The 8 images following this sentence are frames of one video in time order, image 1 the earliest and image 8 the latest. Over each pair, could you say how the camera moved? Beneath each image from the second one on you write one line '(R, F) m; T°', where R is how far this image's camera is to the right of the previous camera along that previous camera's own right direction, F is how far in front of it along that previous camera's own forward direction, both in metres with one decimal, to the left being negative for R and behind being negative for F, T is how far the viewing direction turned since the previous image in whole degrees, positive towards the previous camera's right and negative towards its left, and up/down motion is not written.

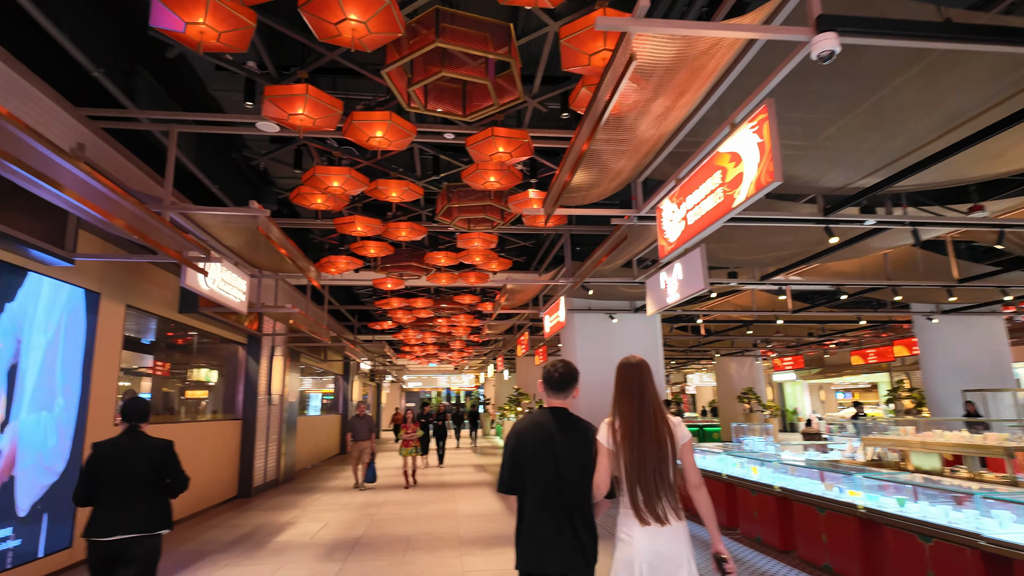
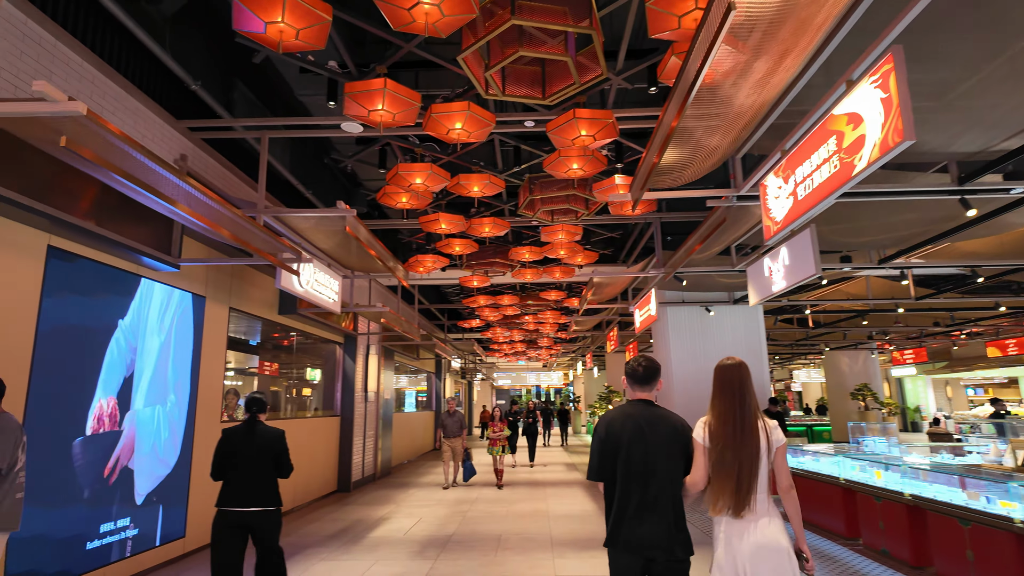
(0.0, +0.2) m; -9°
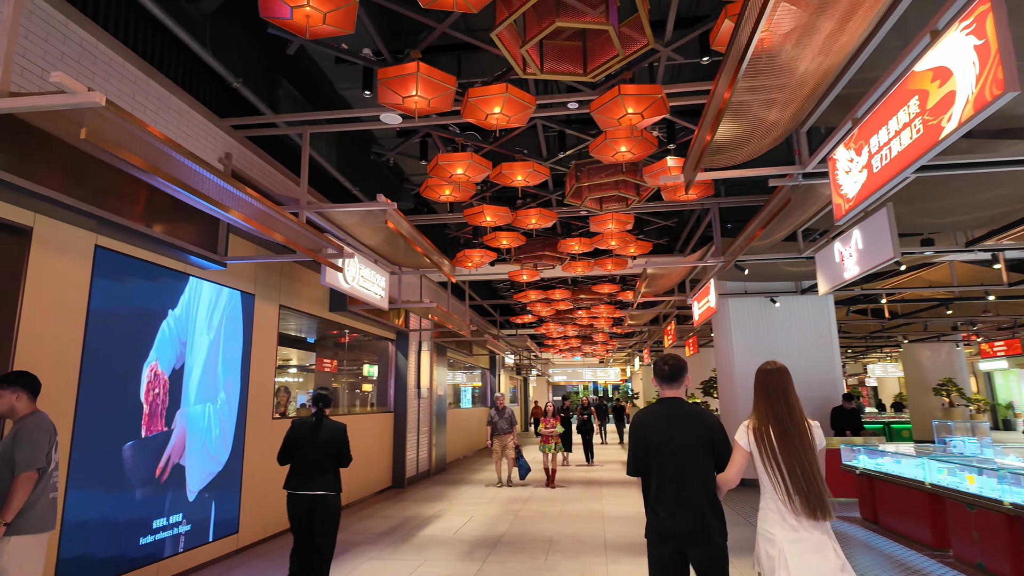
(+0.1, +0.2) m; -5°
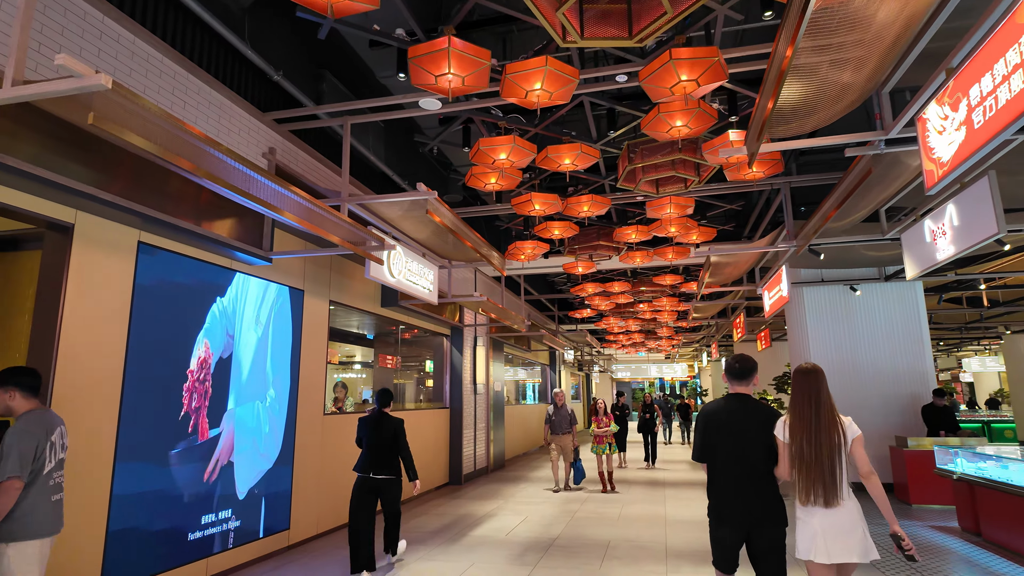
(+0.1, +0.3) m; -6°
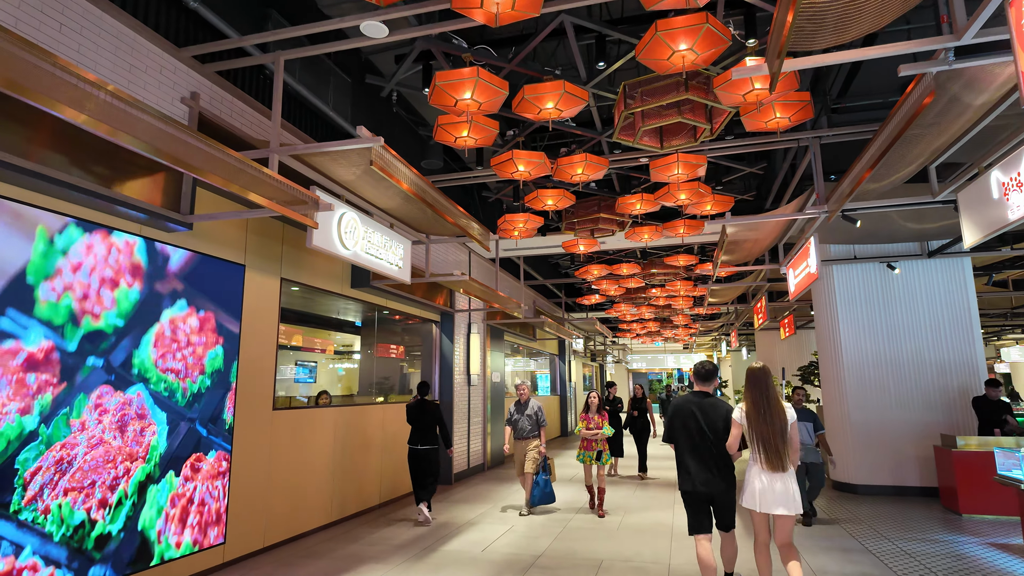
(+0.4, +0.9) m; -2°
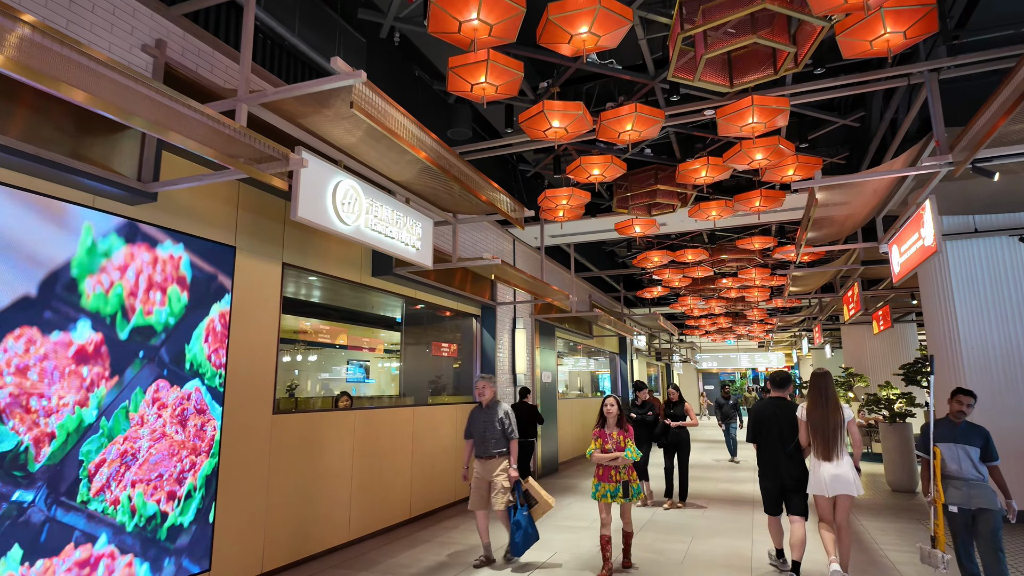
(+0.2, +0.9) m; -6°
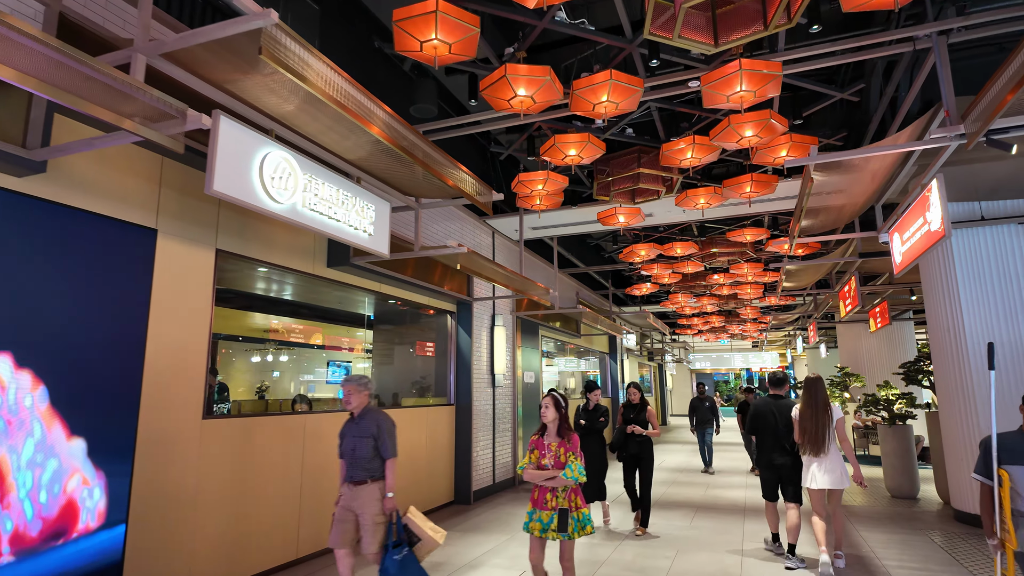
(+0.2, +0.5) m; 0°
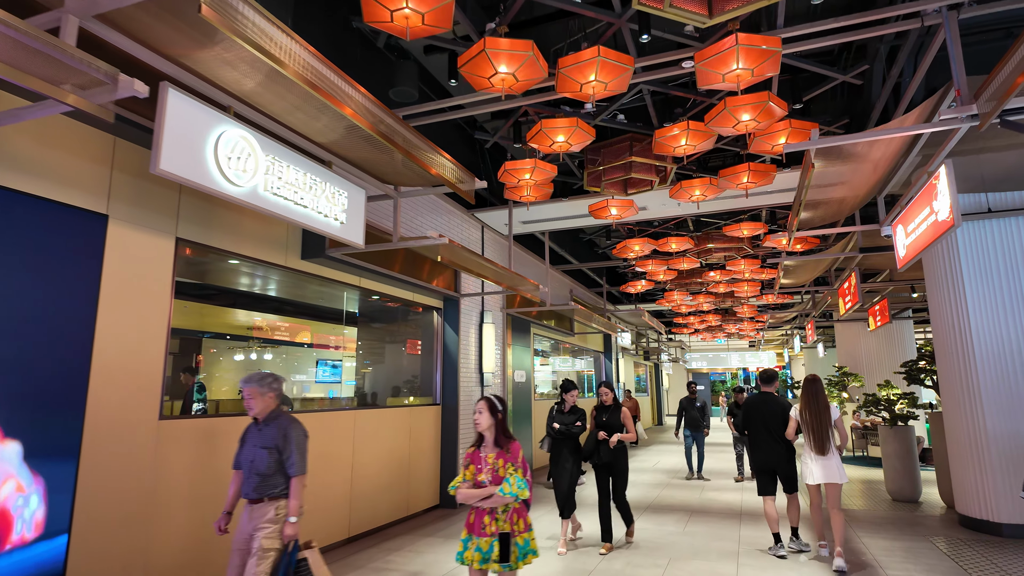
(+0.1, +0.3) m; 0°
